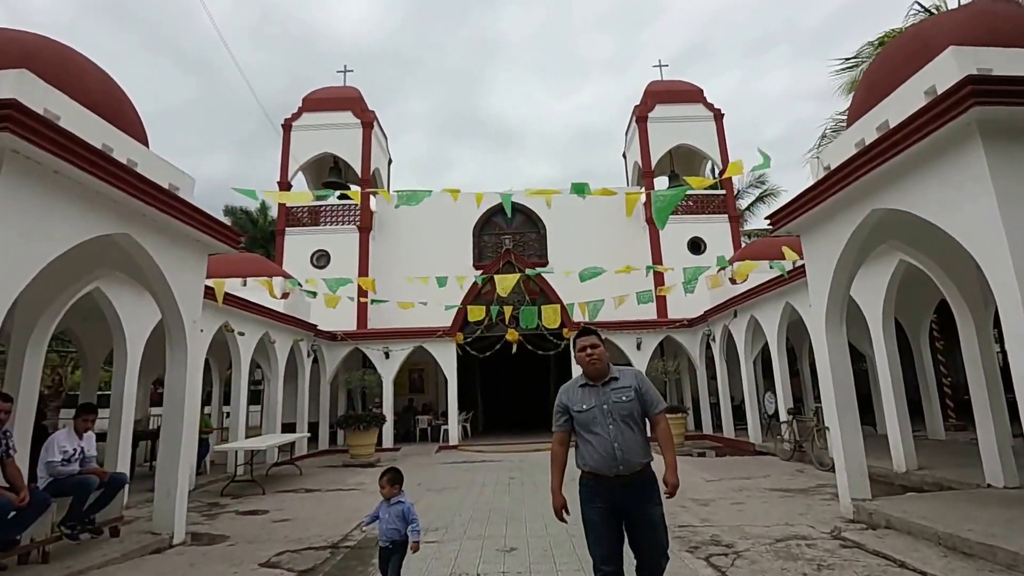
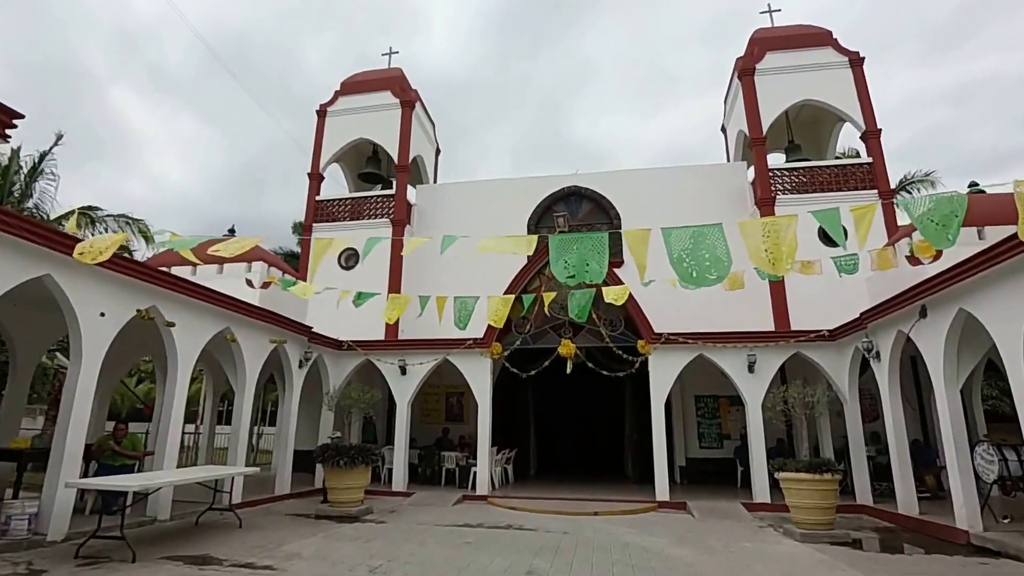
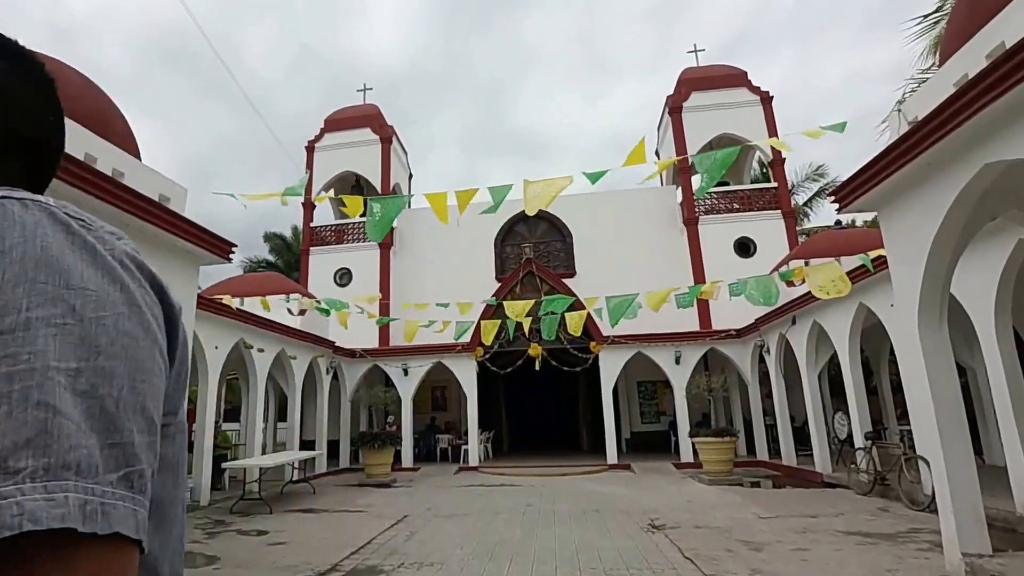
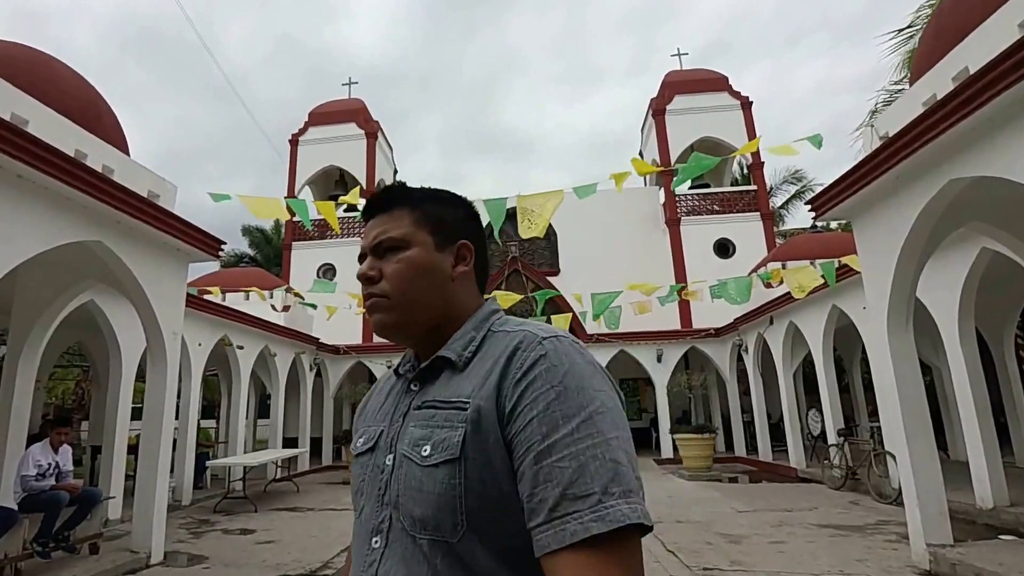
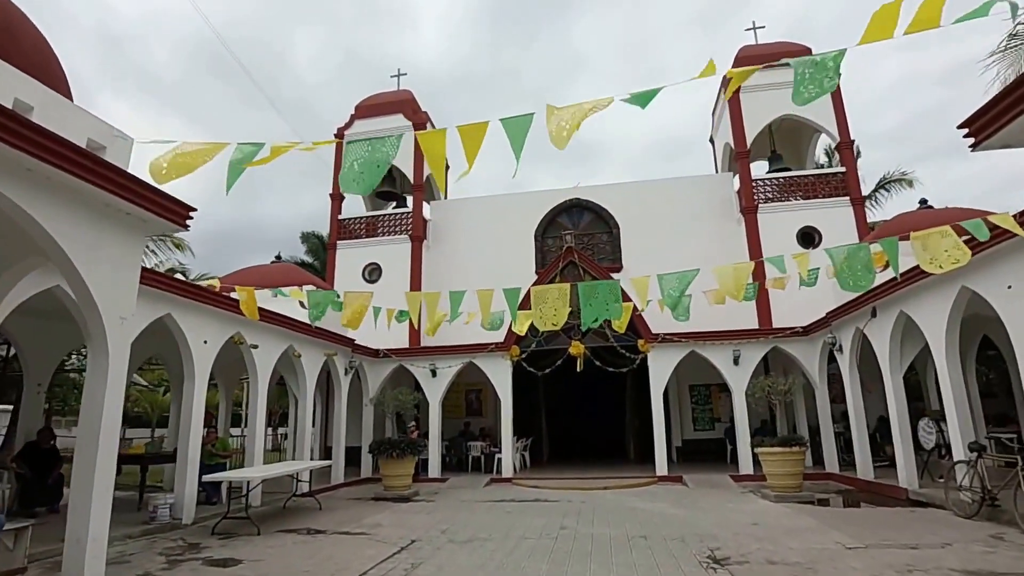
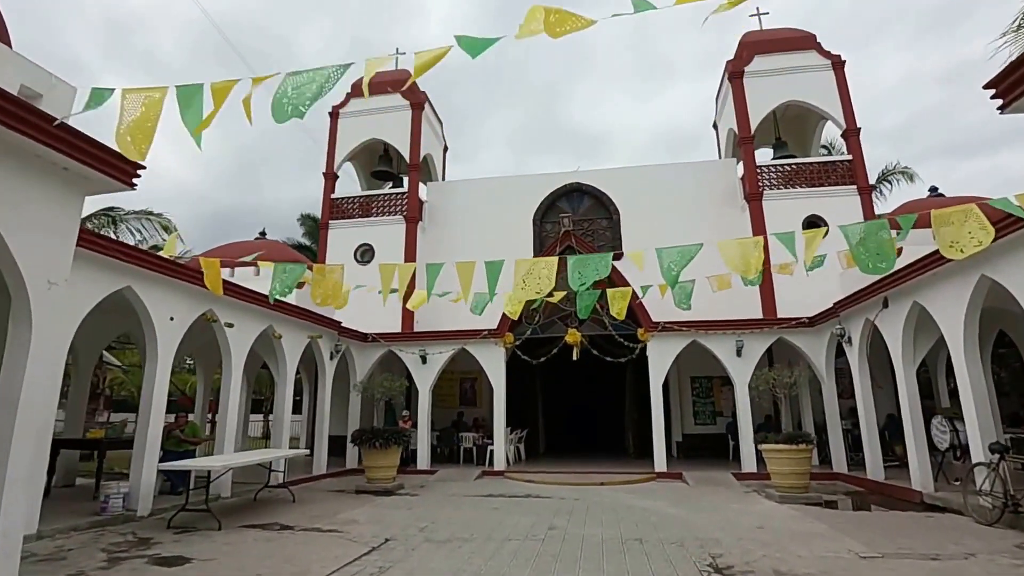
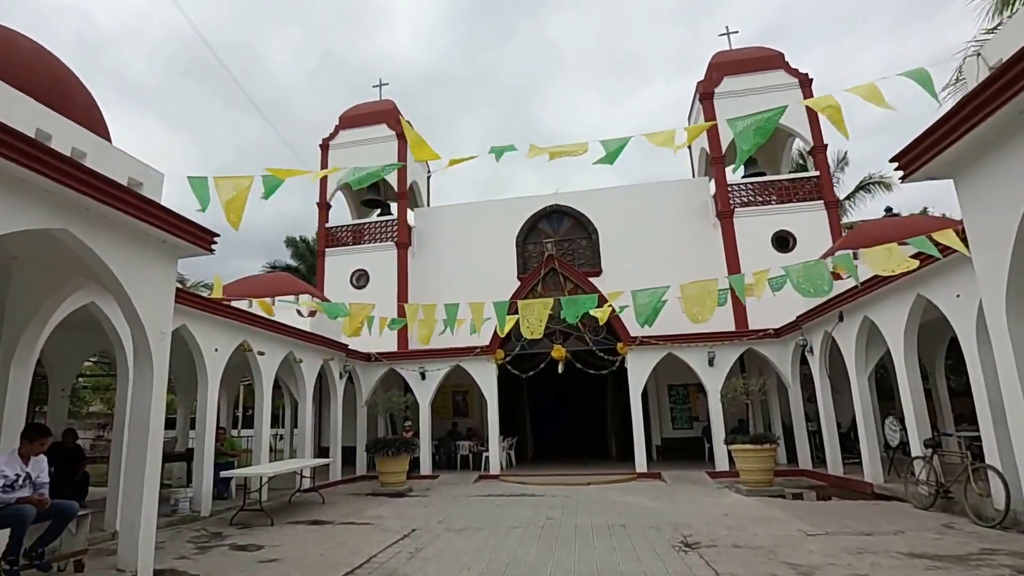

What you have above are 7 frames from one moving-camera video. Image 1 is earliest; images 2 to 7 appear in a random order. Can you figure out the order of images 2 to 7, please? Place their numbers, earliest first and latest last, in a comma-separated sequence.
4, 3, 7, 5, 6, 2
